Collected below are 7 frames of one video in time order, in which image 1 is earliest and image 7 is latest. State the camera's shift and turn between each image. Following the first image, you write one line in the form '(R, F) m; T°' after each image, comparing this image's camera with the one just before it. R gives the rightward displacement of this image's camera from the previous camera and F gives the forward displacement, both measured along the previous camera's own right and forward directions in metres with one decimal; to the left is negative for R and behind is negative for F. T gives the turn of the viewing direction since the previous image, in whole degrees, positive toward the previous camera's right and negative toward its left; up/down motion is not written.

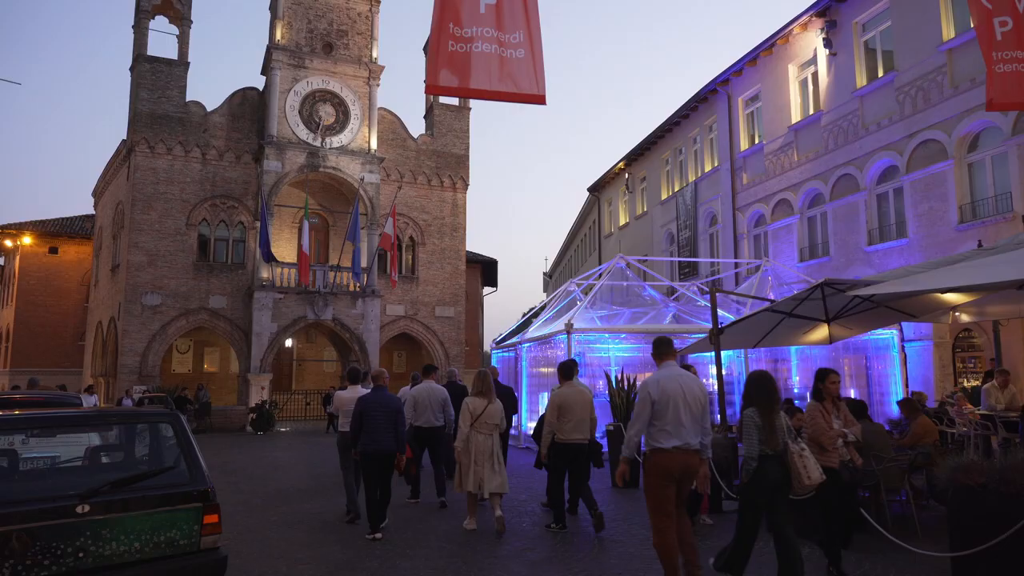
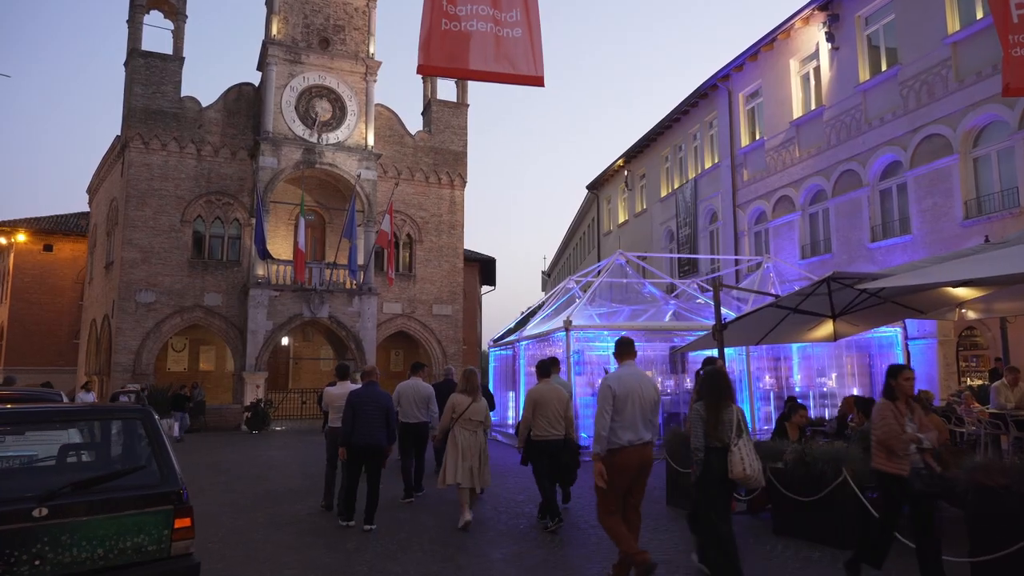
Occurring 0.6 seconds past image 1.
(0.0, +0.2) m; 0°
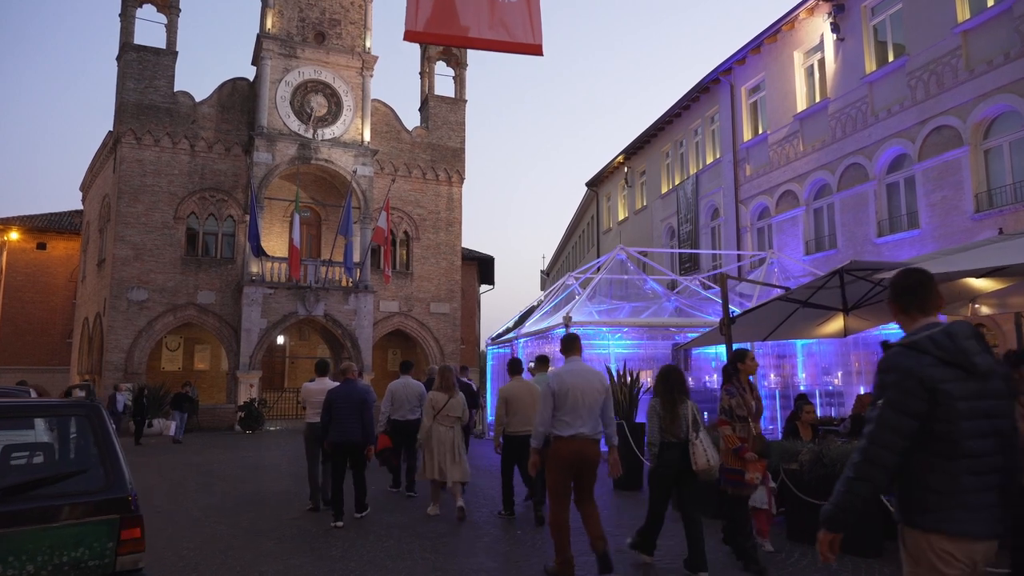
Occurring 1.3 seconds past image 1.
(0.0, +0.4) m; 0°
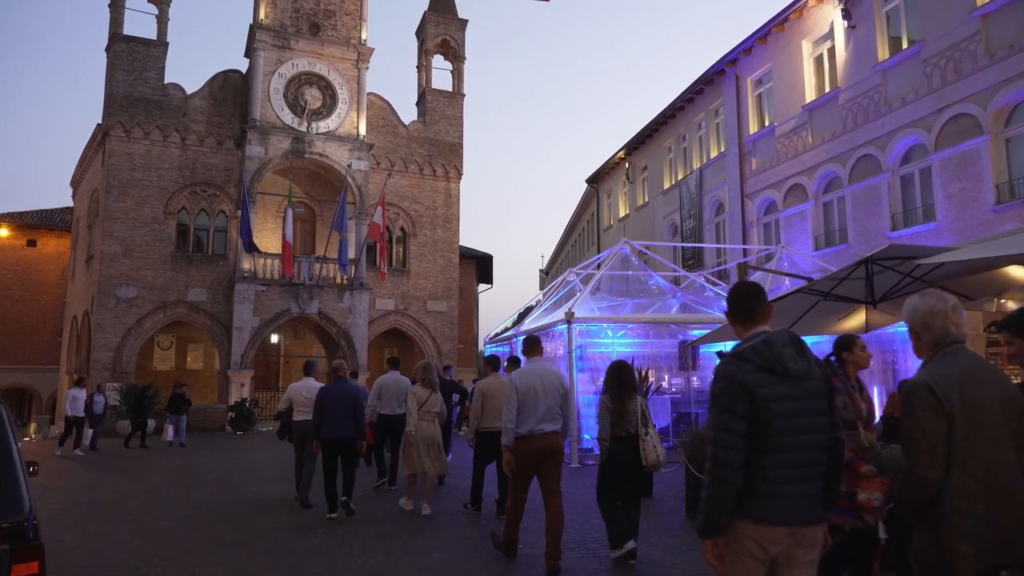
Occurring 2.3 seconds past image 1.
(0.0, +0.6) m; 0°
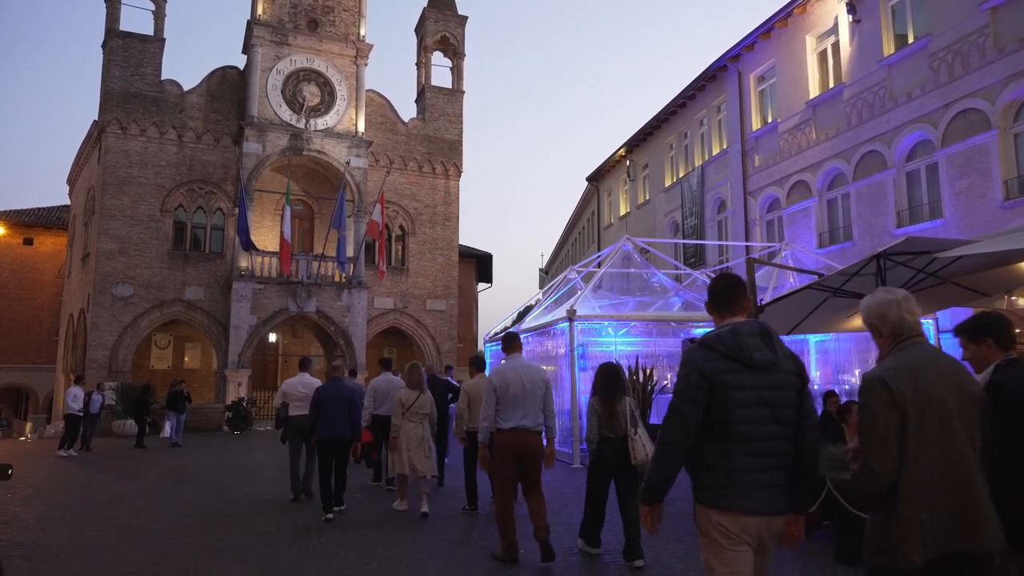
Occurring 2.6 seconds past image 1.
(0.0, +0.2) m; 0°
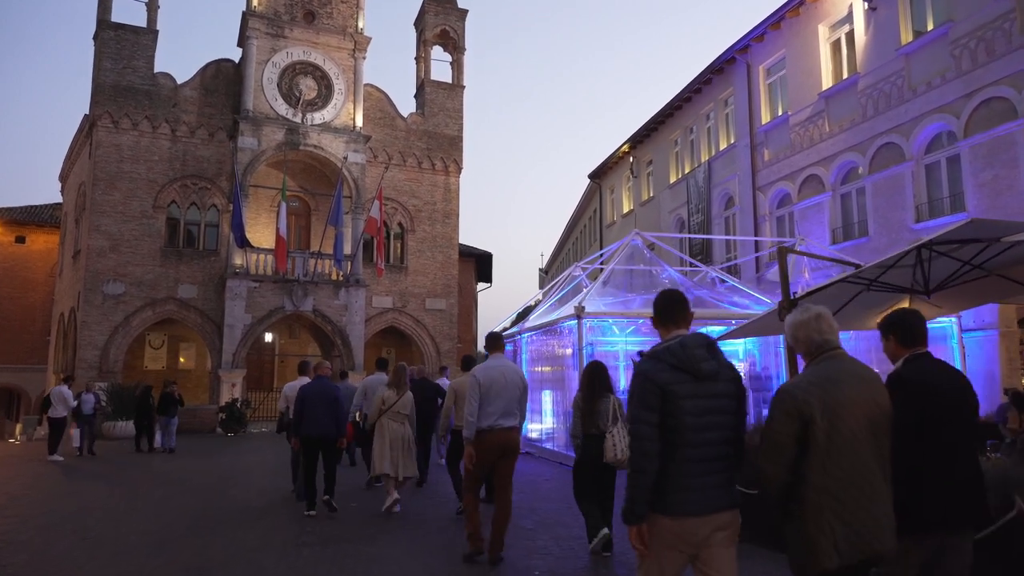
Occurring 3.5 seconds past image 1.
(-0.1, +0.6) m; 0°
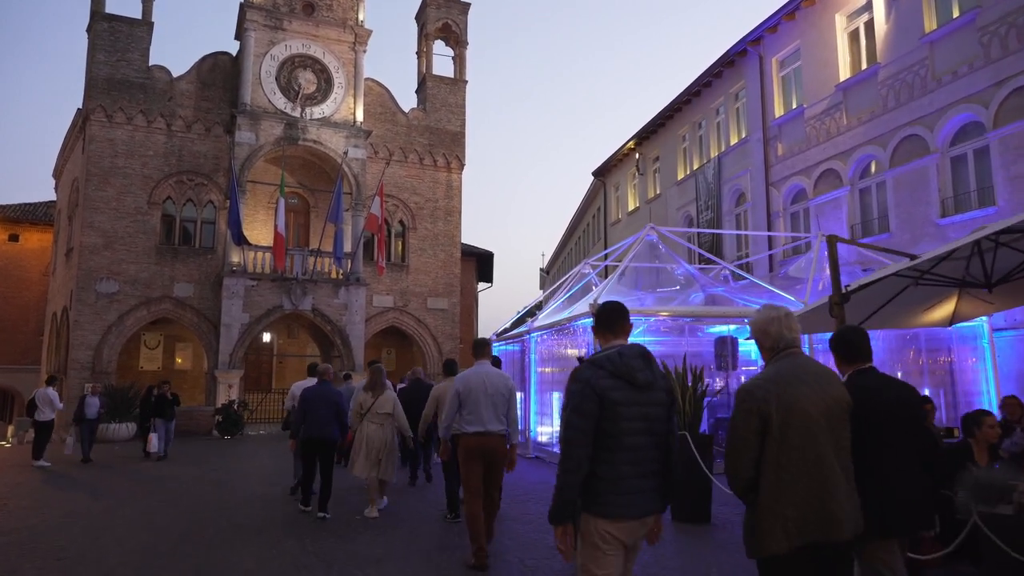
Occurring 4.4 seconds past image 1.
(-0.2, +0.6) m; 0°
